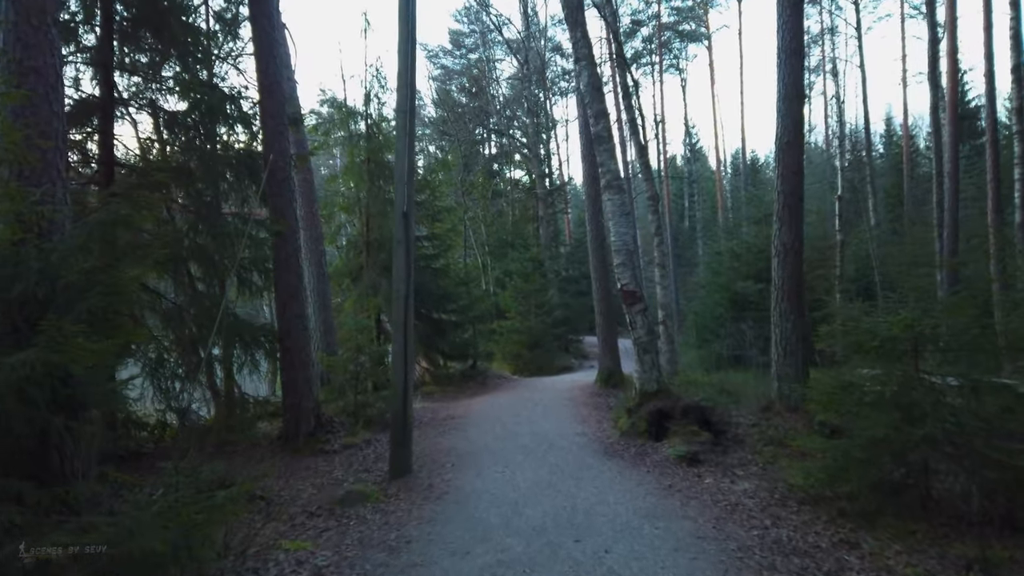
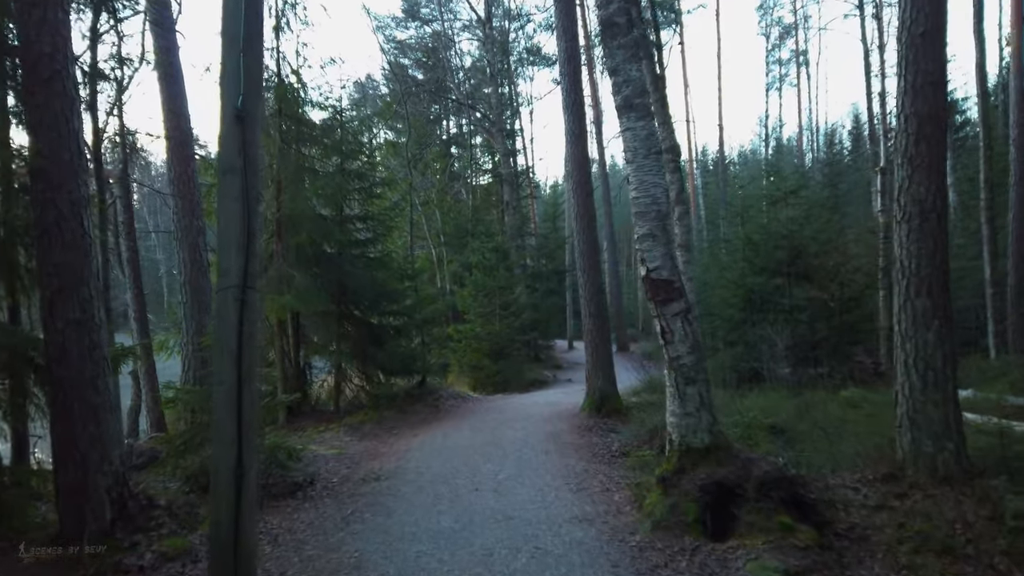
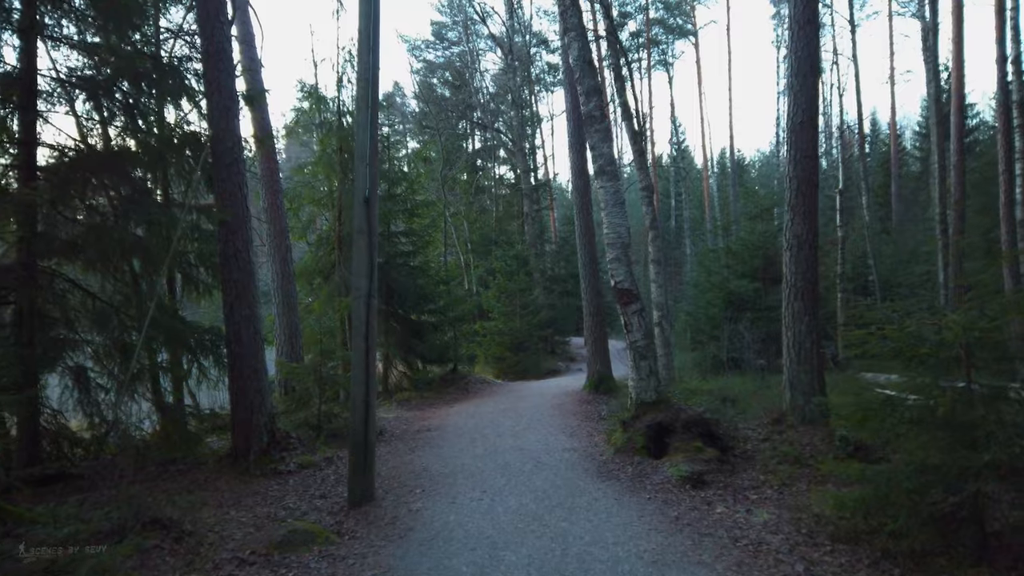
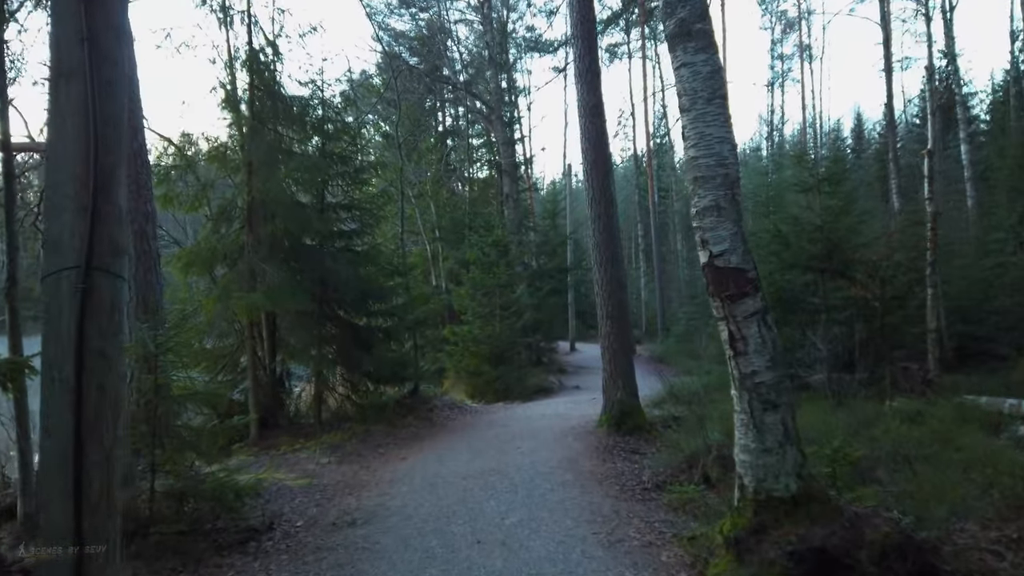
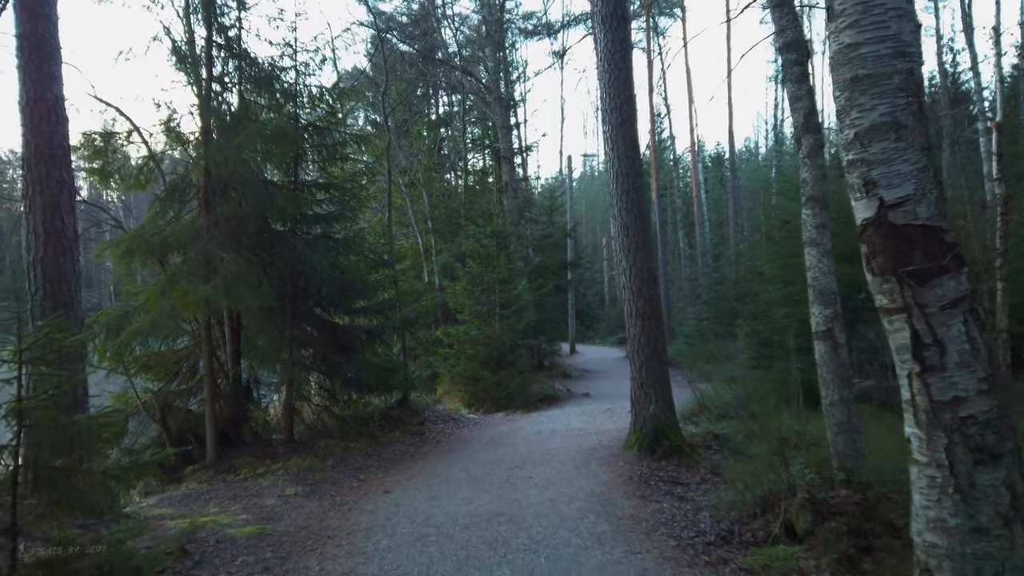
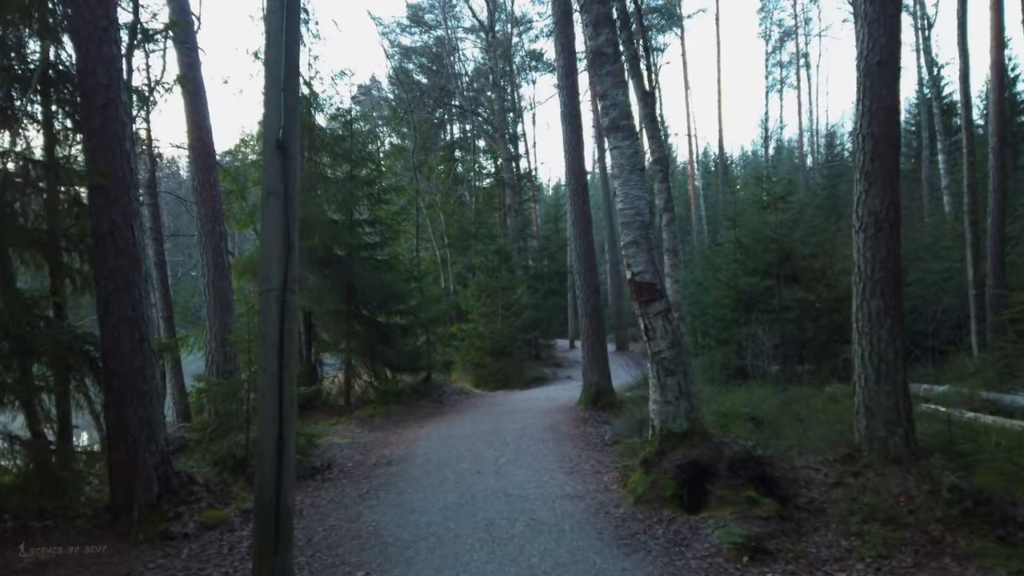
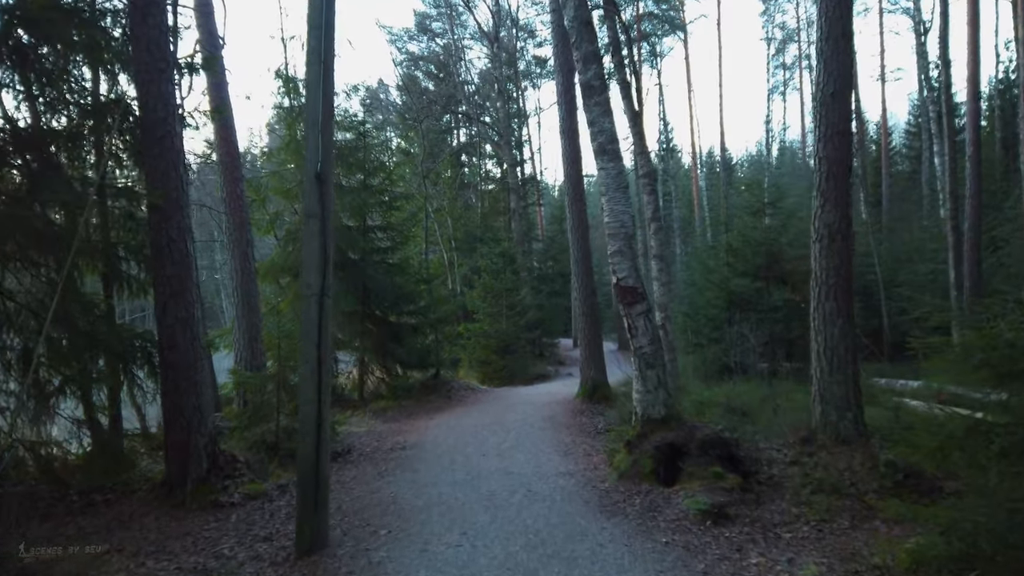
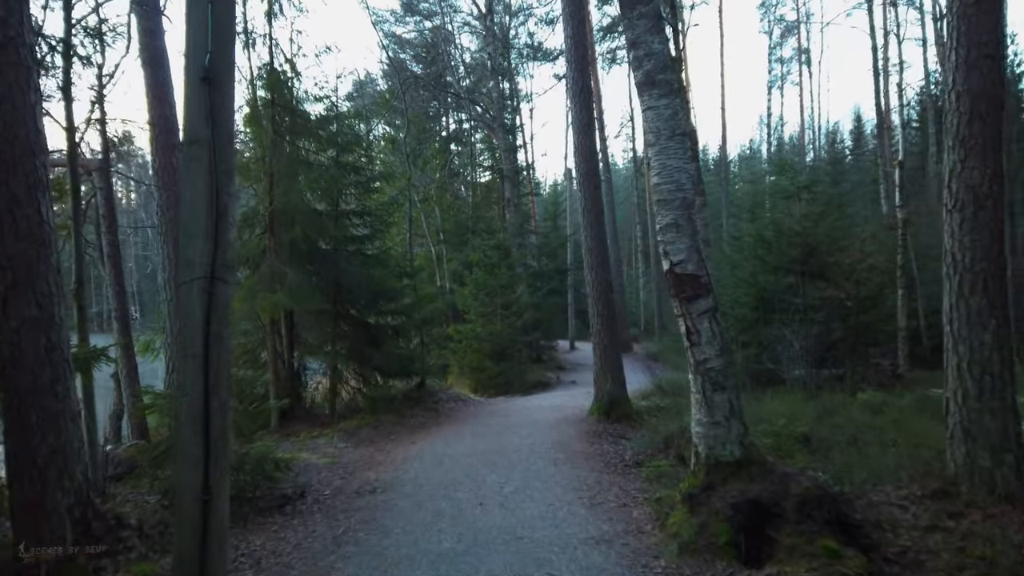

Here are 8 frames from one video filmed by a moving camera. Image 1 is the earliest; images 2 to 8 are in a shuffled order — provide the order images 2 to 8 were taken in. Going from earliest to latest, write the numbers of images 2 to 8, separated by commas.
3, 7, 6, 2, 8, 4, 5
